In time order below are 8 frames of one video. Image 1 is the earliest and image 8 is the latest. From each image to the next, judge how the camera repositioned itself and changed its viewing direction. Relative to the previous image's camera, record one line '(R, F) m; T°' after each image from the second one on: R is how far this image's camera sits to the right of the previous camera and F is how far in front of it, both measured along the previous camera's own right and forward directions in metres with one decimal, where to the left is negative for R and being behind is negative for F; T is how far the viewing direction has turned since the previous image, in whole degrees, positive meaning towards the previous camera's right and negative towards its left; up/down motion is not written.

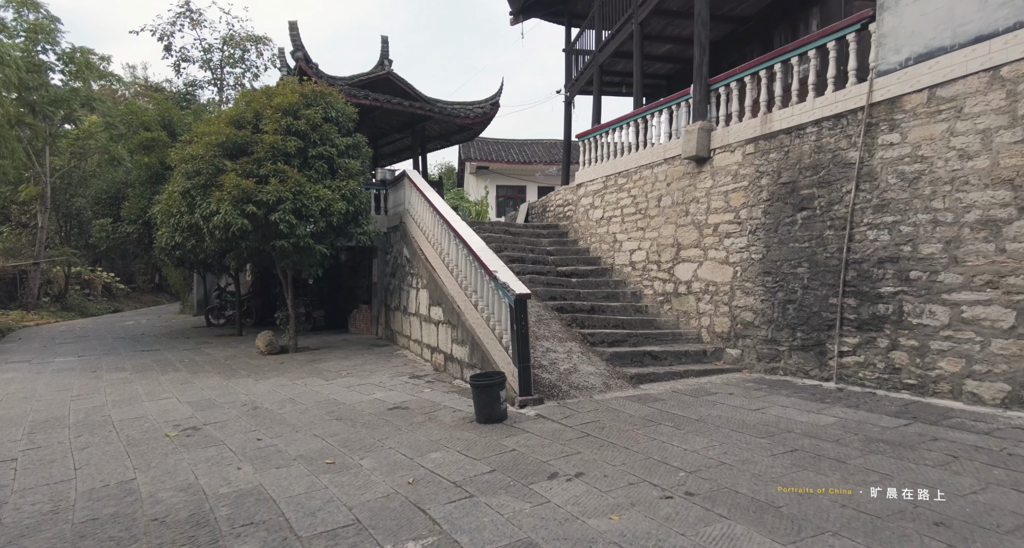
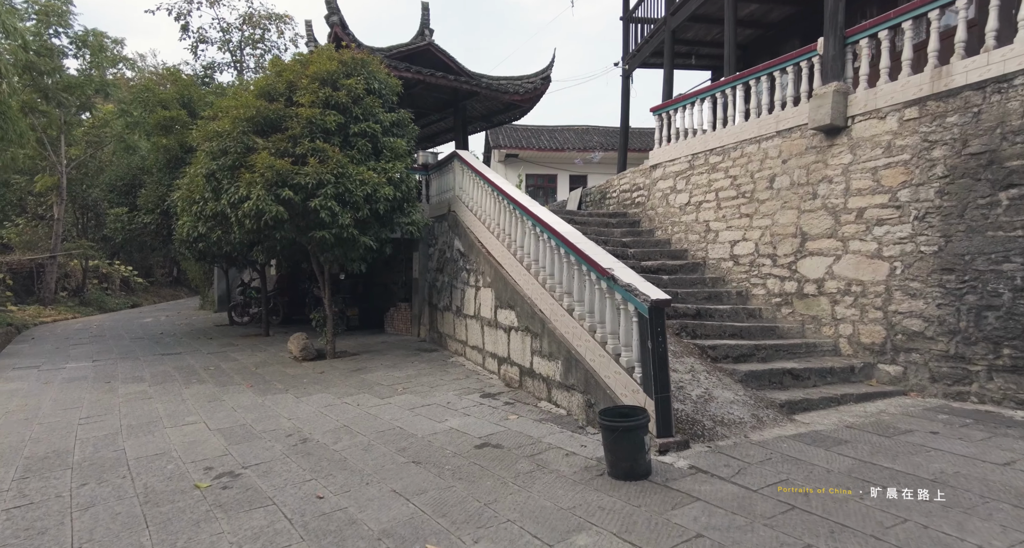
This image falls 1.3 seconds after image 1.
(-0.7, +1.1) m; -1°
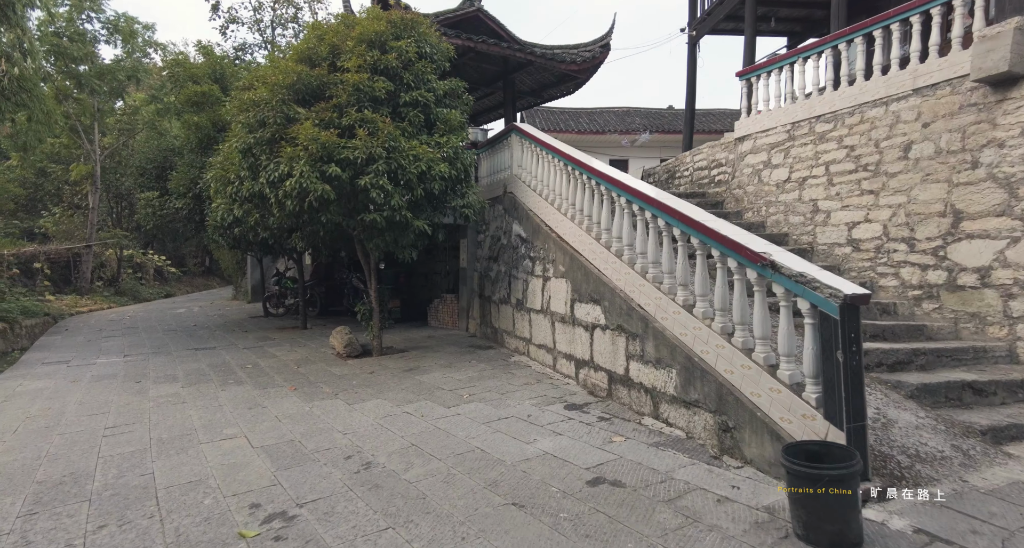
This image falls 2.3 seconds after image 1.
(-0.5, +0.8) m; -2°
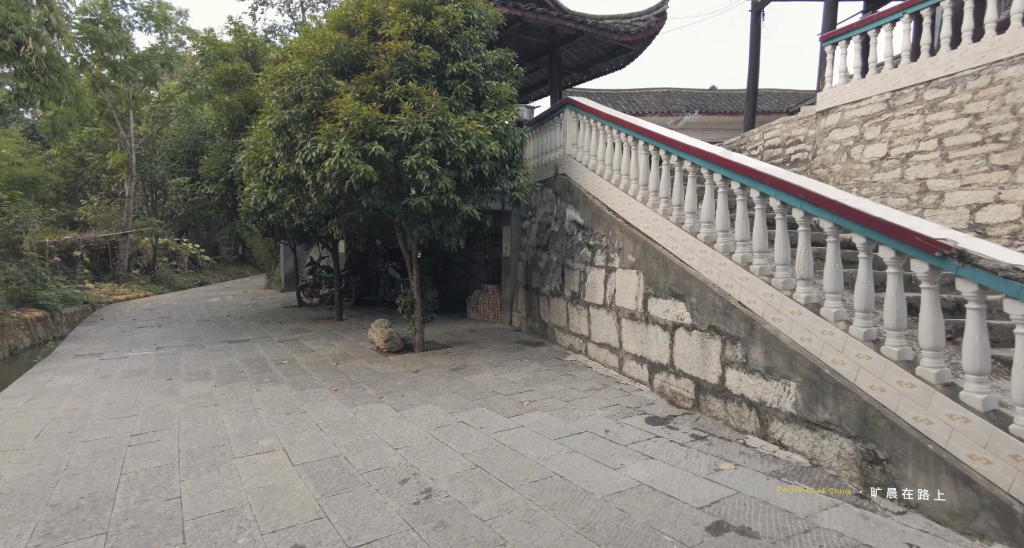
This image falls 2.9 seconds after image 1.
(-0.3, +0.6) m; -3°
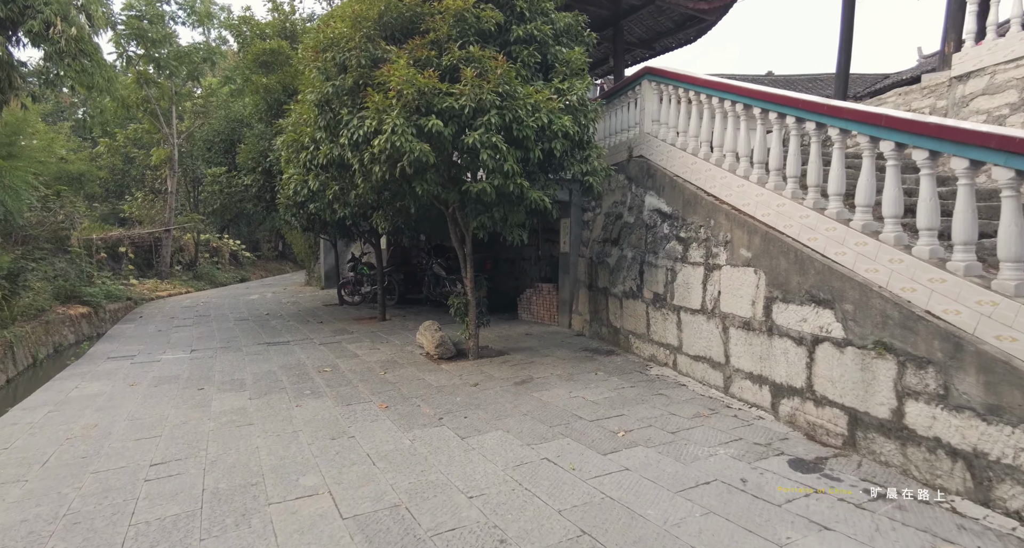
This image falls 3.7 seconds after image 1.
(-0.3, +0.8) m; -3°
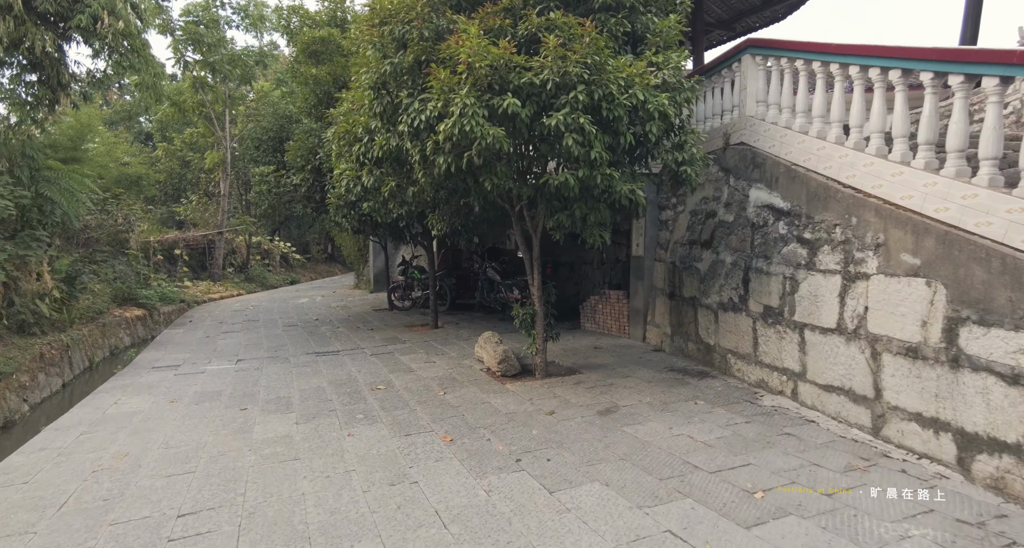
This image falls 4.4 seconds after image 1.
(-0.3, +0.7) m; -4°
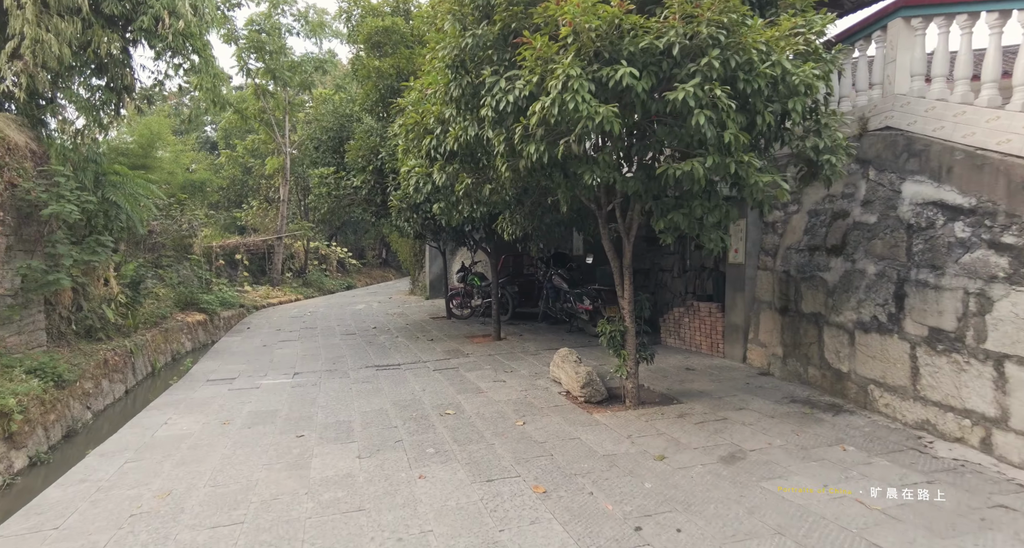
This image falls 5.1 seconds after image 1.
(-0.3, +0.7) m; -5°
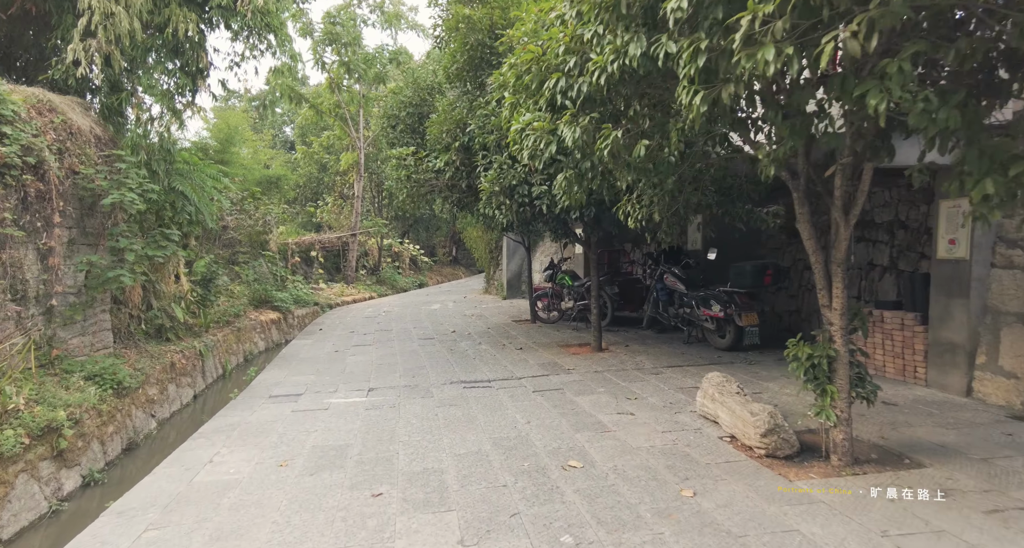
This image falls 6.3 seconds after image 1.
(-0.5, +1.3) m; -7°
